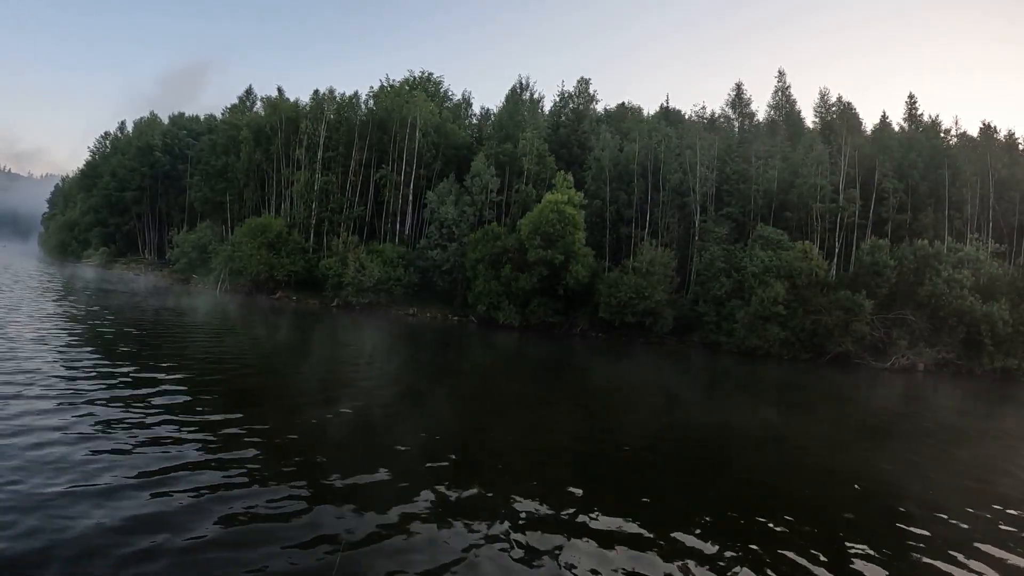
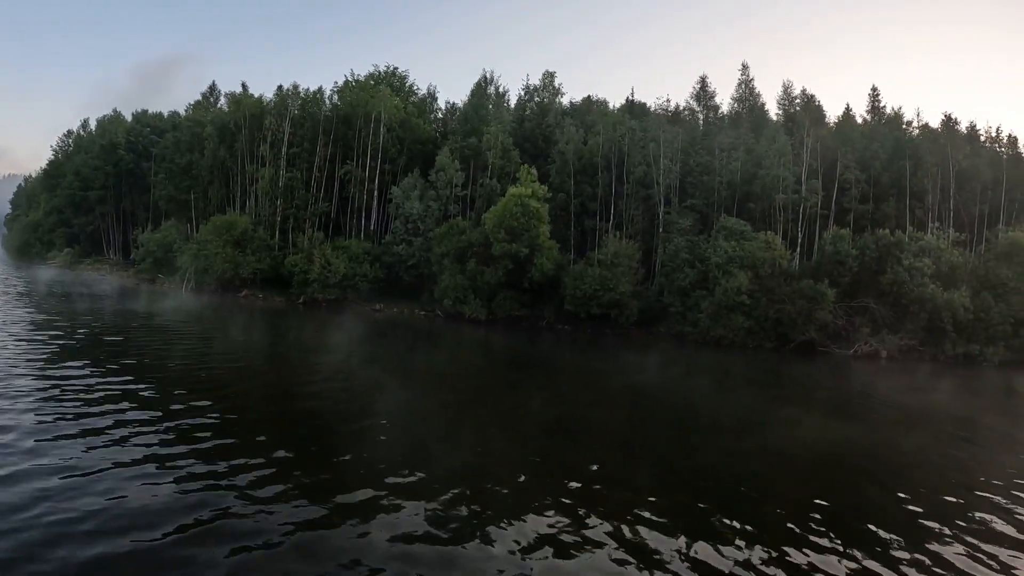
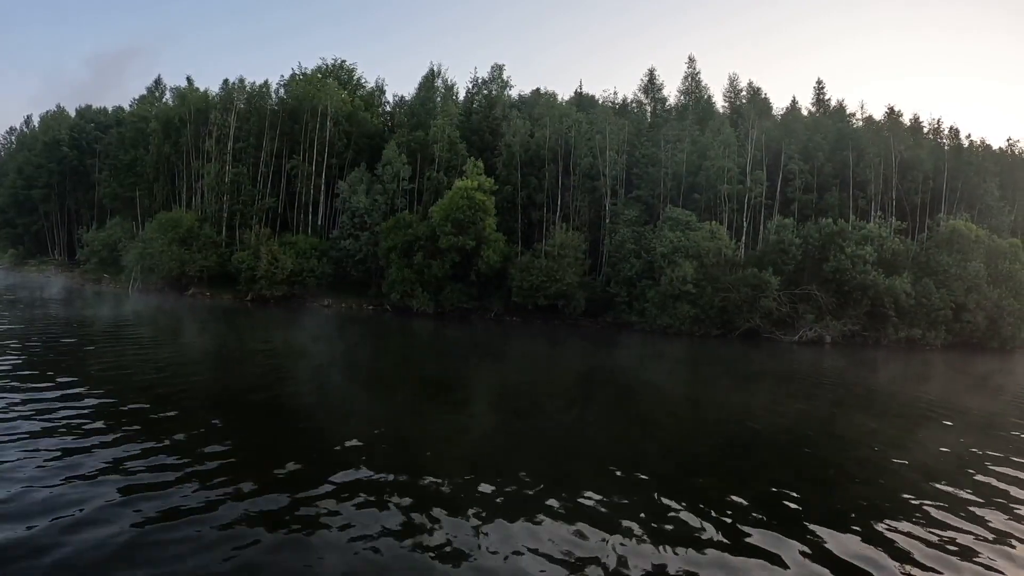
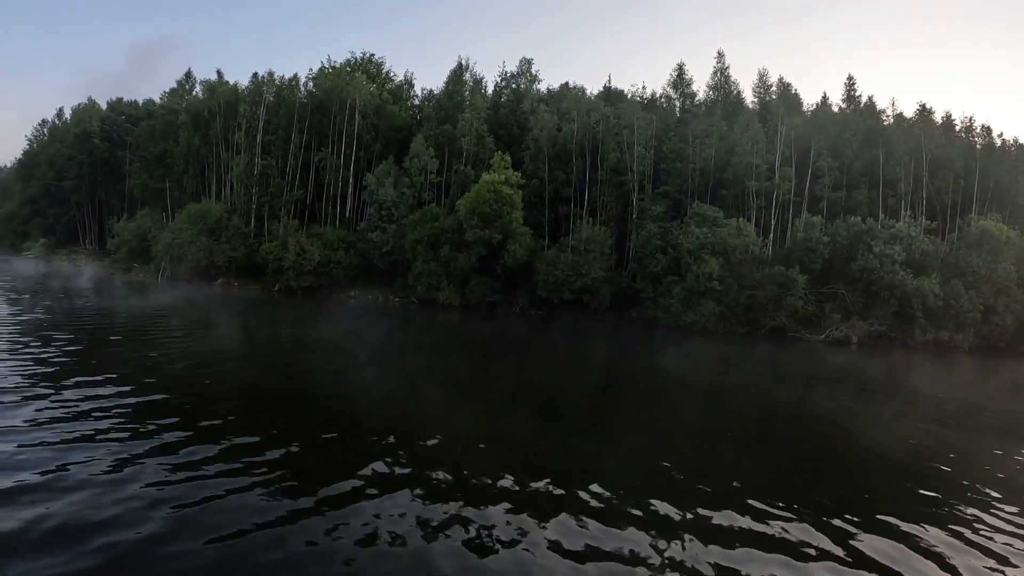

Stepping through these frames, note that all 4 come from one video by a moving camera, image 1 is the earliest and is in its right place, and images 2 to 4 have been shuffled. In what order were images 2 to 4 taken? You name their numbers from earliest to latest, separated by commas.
2, 3, 4
